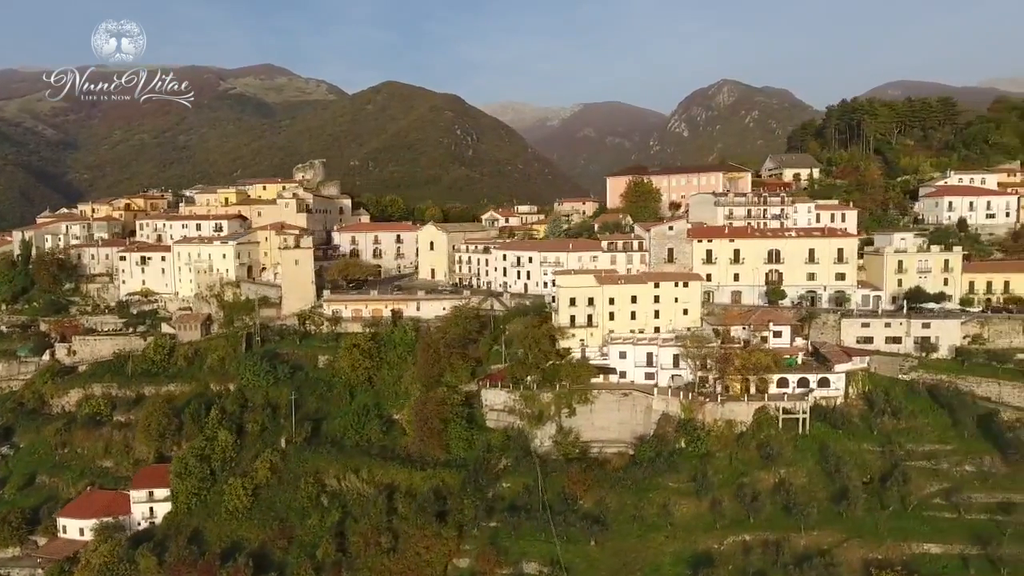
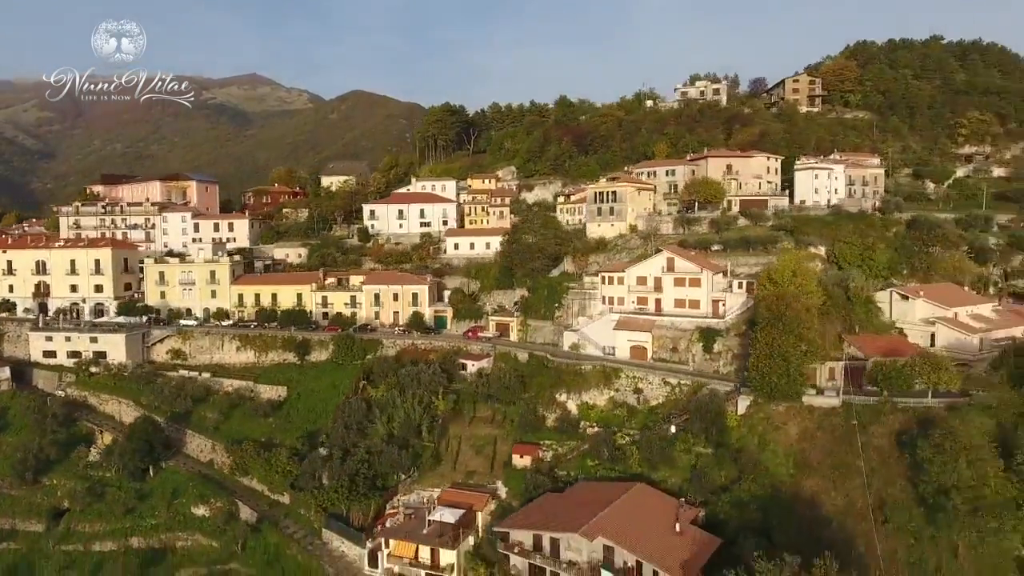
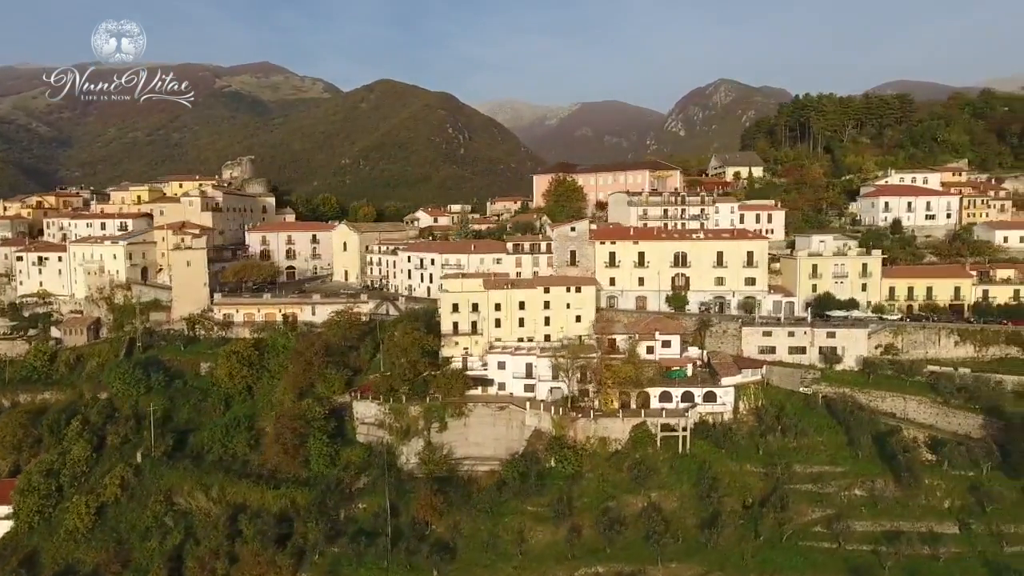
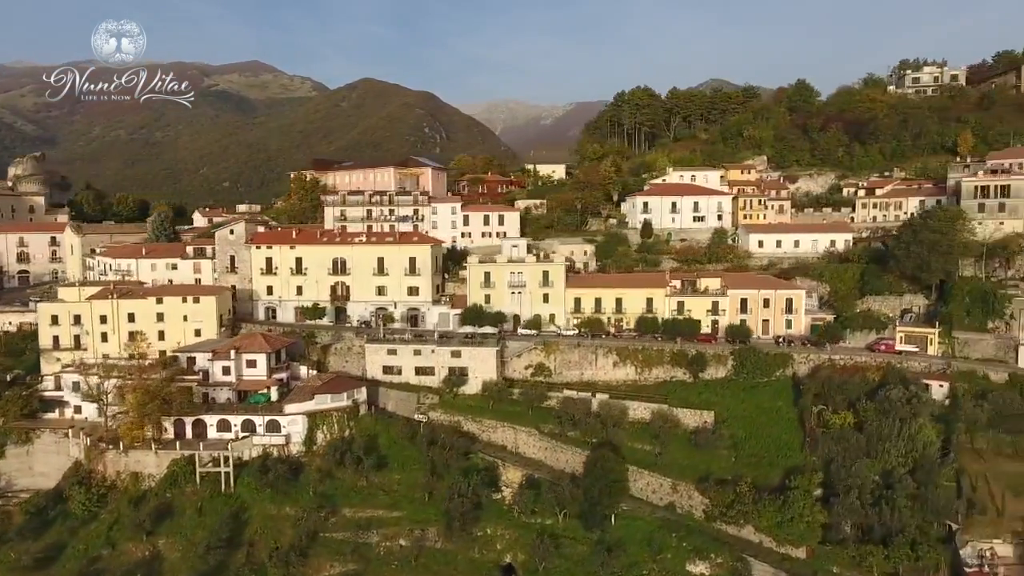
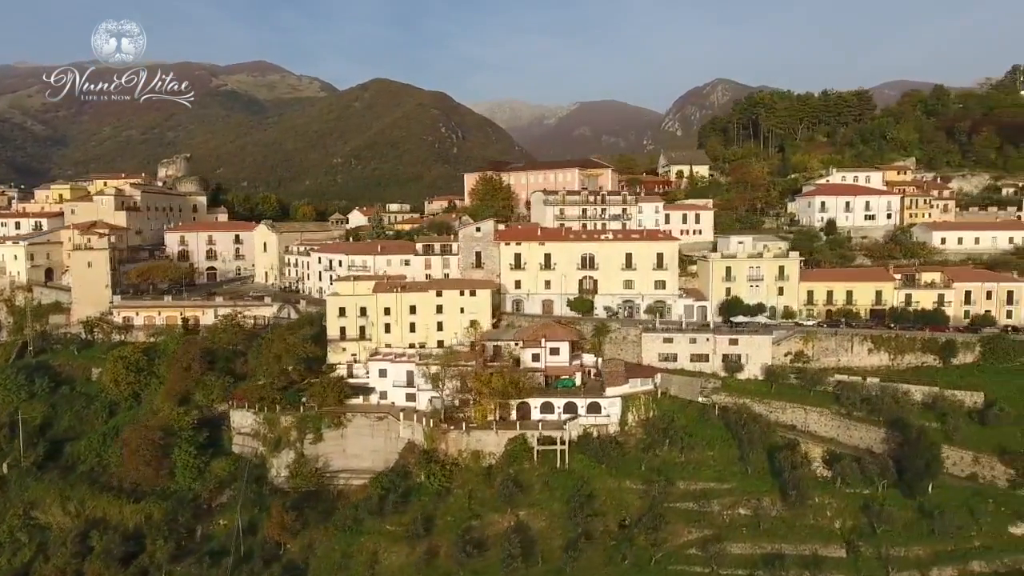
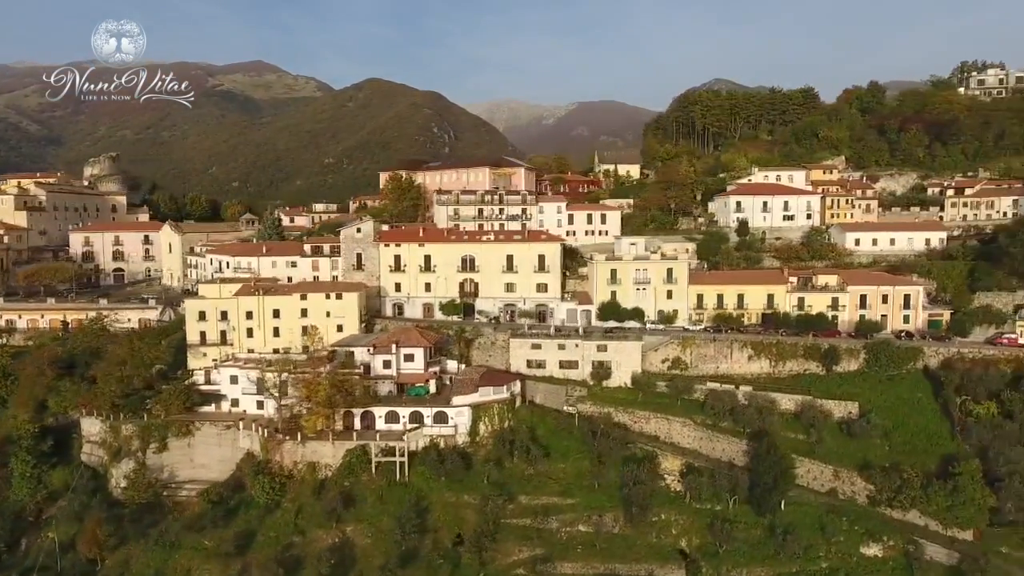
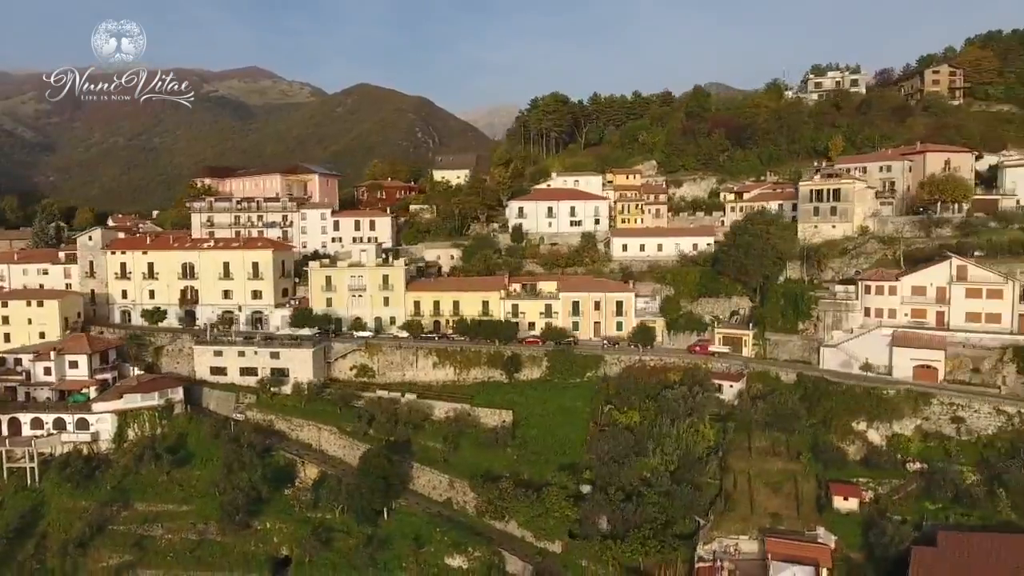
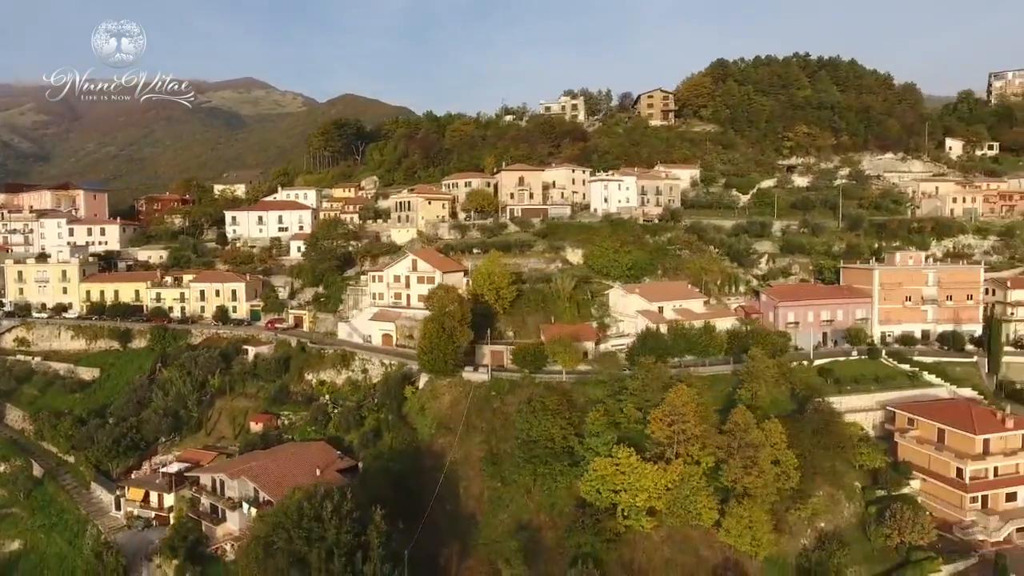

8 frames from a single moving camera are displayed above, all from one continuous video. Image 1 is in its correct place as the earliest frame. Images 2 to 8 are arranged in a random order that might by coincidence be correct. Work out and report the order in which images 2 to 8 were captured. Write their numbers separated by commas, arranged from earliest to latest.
3, 5, 6, 4, 7, 2, 8
